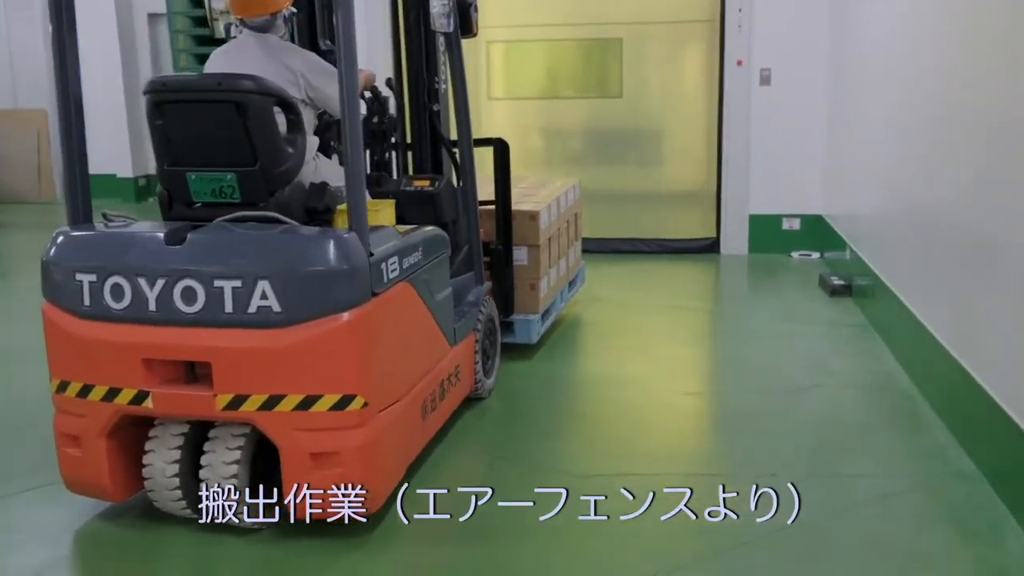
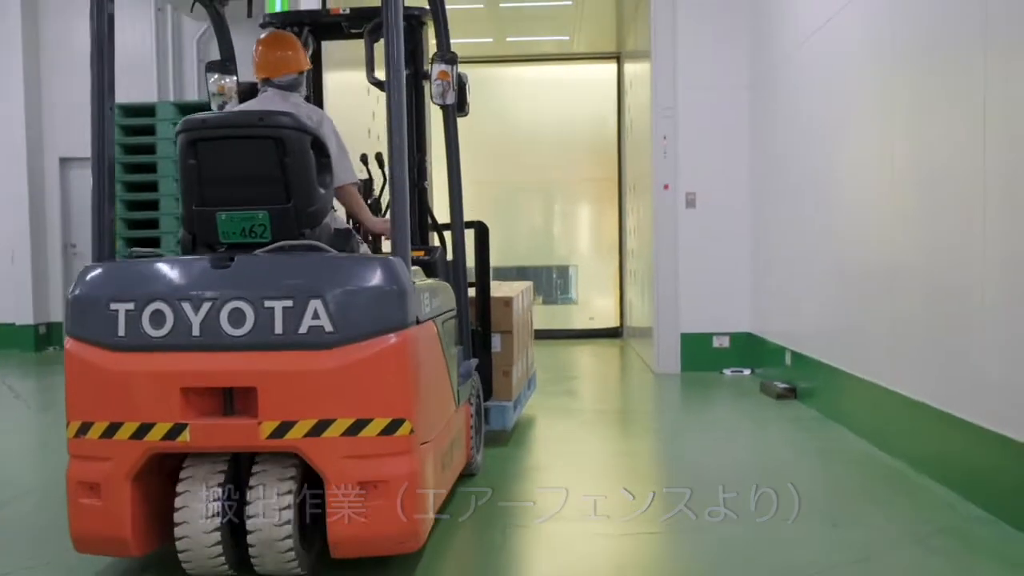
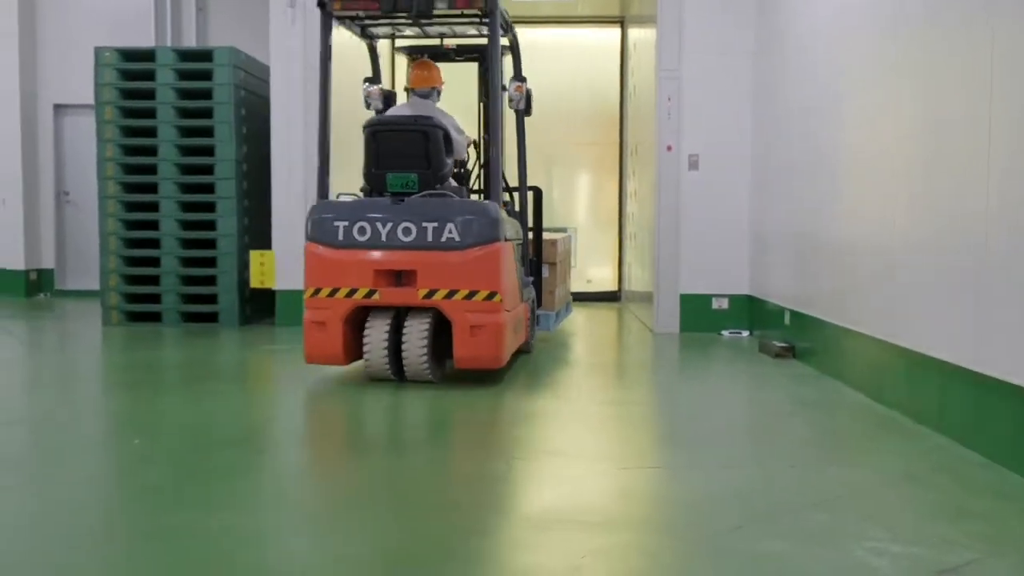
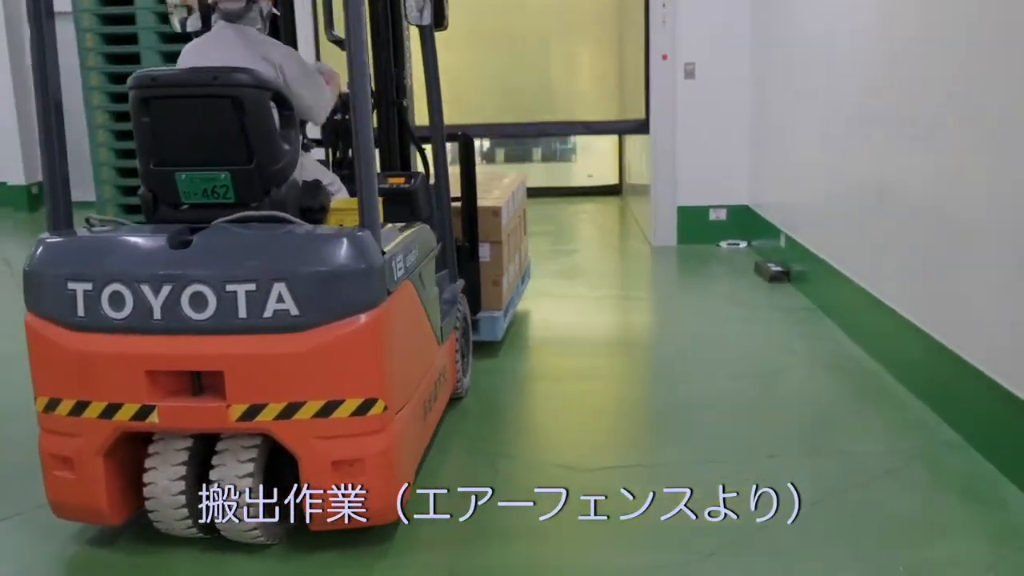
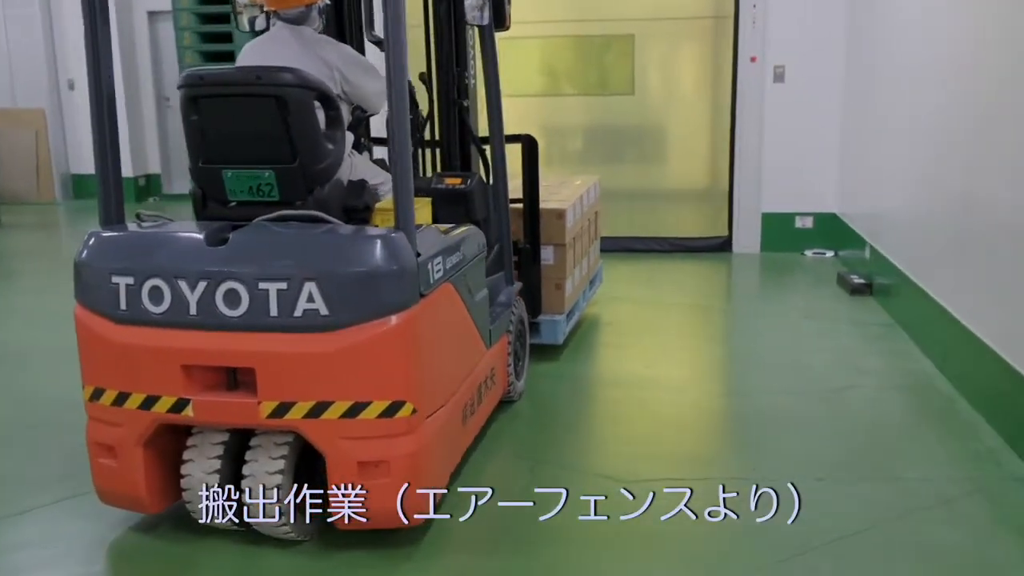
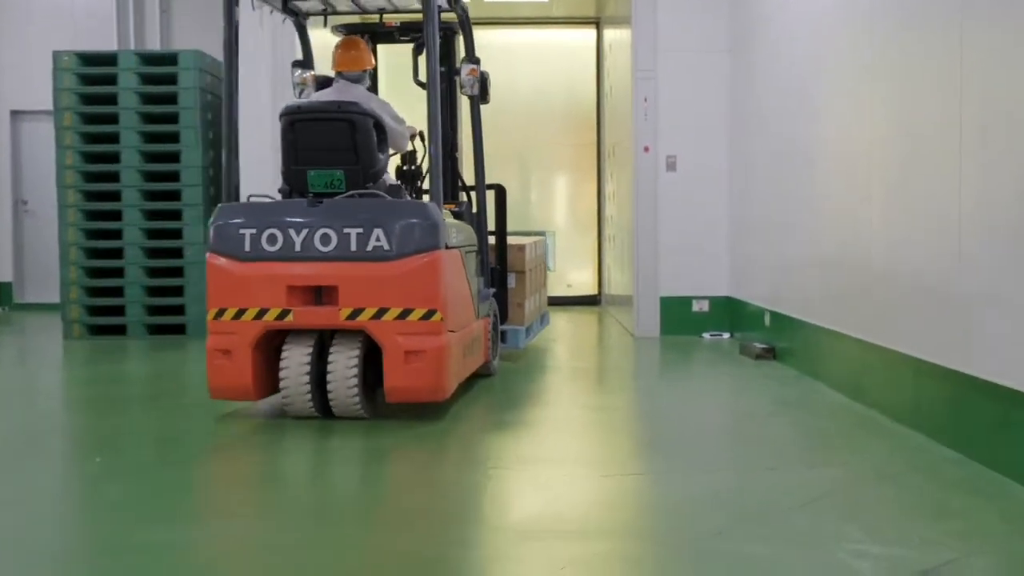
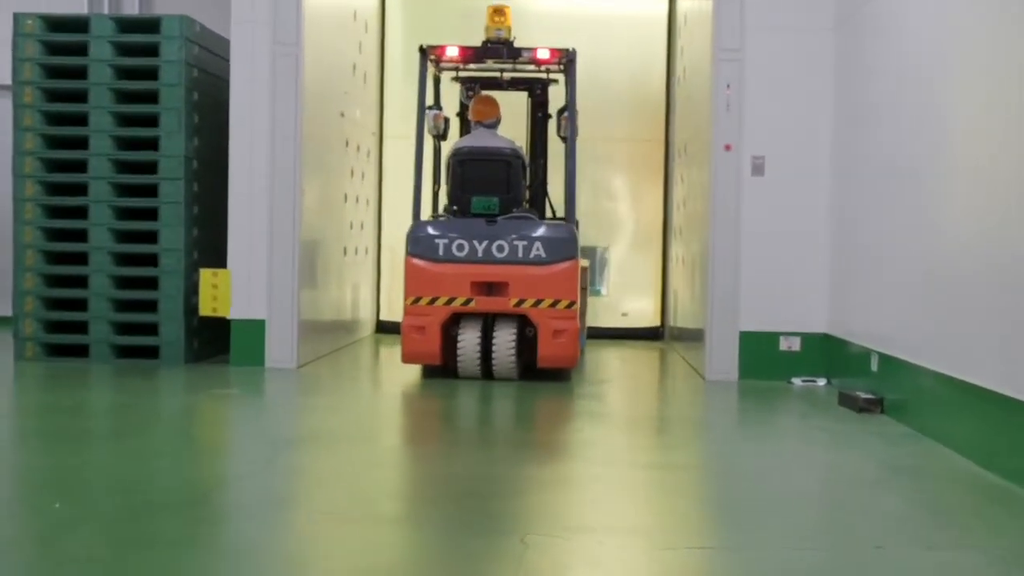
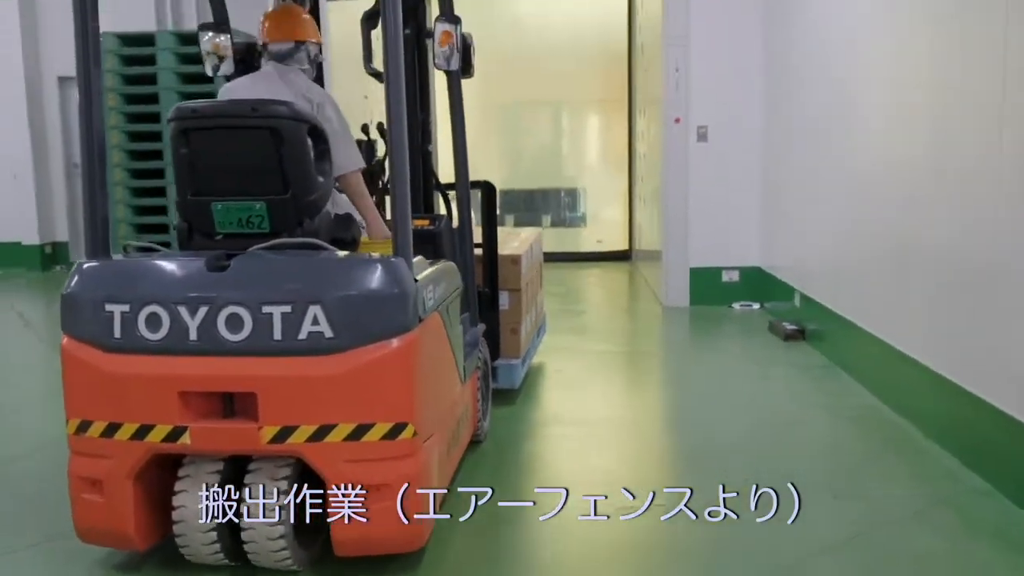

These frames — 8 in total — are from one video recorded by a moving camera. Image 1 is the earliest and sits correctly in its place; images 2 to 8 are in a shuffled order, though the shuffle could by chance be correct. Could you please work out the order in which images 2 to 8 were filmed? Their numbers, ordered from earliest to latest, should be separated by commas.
5, 4, 8, 2, 6, 3, 7
